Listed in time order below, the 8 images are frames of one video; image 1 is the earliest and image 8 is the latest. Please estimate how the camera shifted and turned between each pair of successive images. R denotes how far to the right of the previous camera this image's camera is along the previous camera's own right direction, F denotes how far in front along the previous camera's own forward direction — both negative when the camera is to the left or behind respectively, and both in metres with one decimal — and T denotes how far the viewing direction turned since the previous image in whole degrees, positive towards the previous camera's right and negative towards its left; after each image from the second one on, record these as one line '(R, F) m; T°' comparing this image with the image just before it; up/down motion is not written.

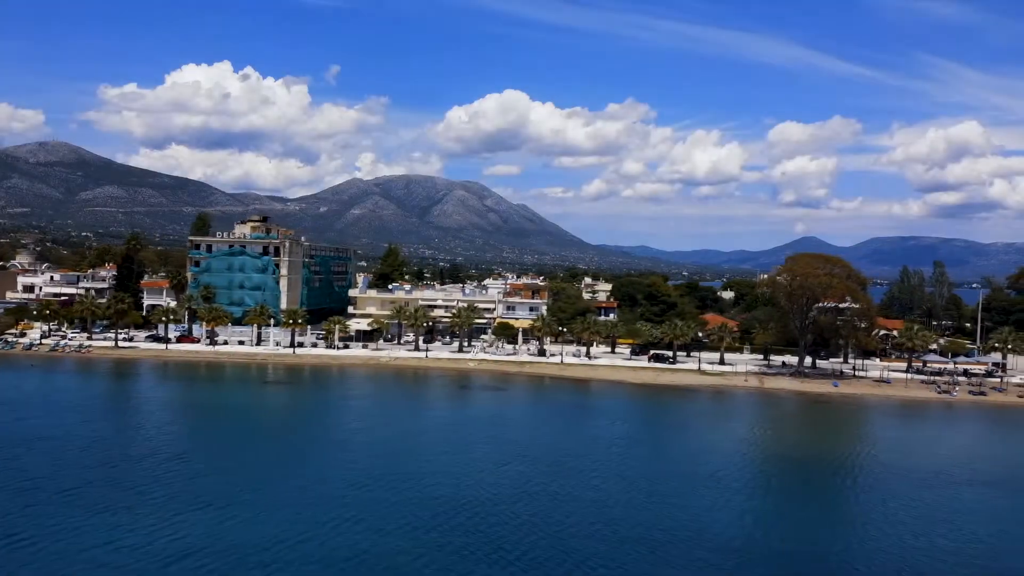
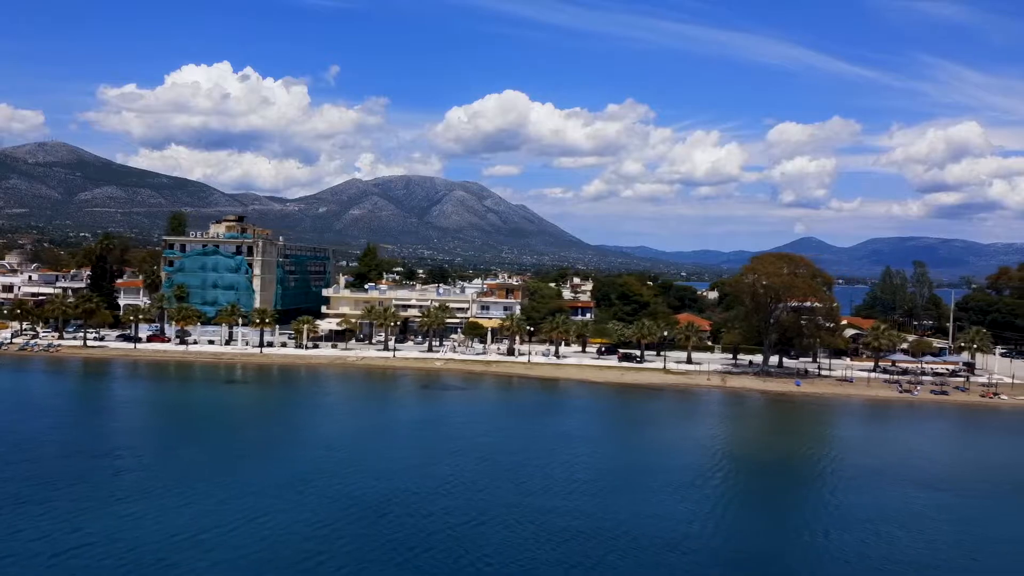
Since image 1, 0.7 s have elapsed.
(+1.6, +0.1) m; 0°
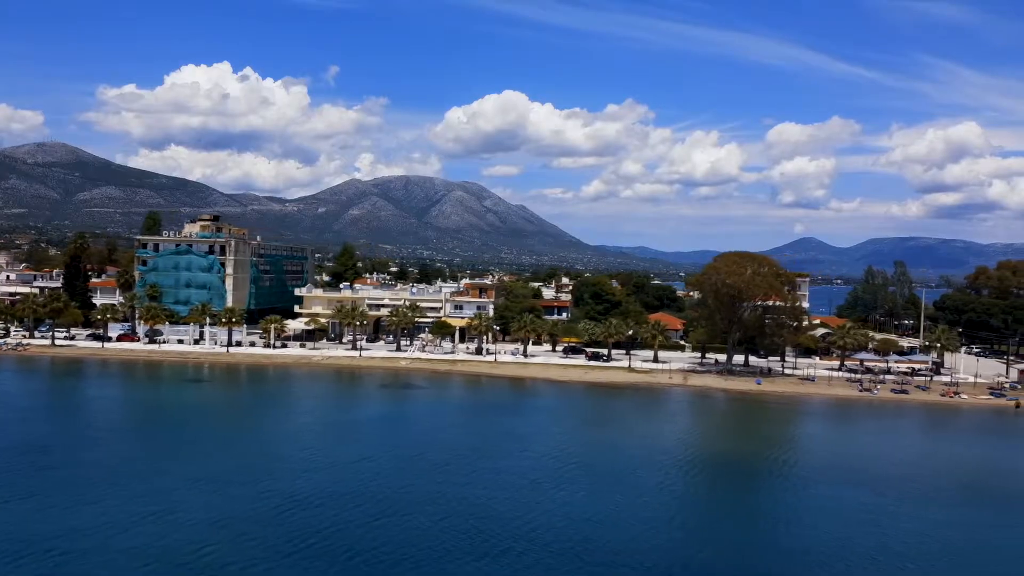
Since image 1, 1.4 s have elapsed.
(+1.6, 0.0) m; 0°
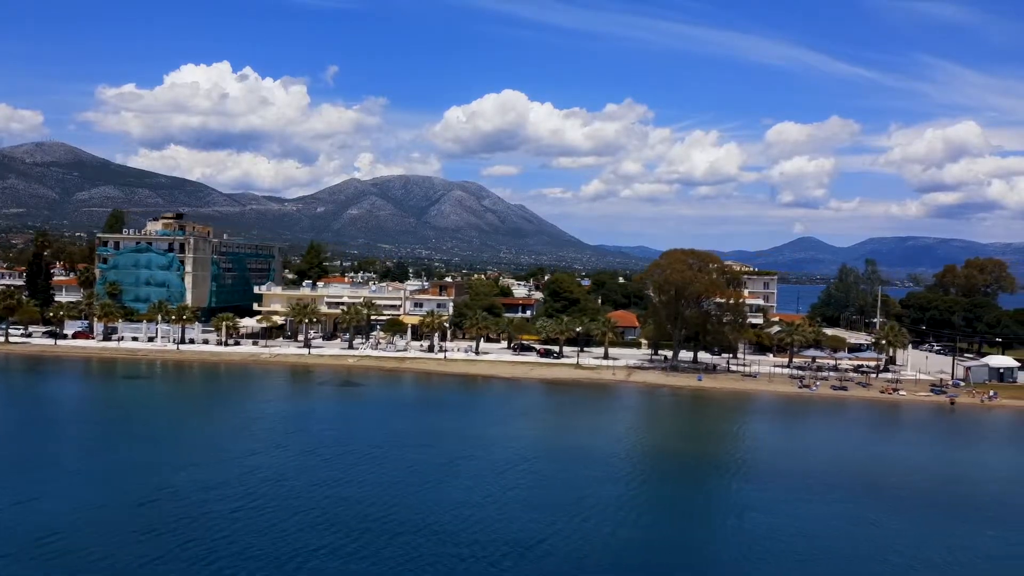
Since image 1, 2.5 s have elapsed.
(+2.4, 0.0) m; 0°
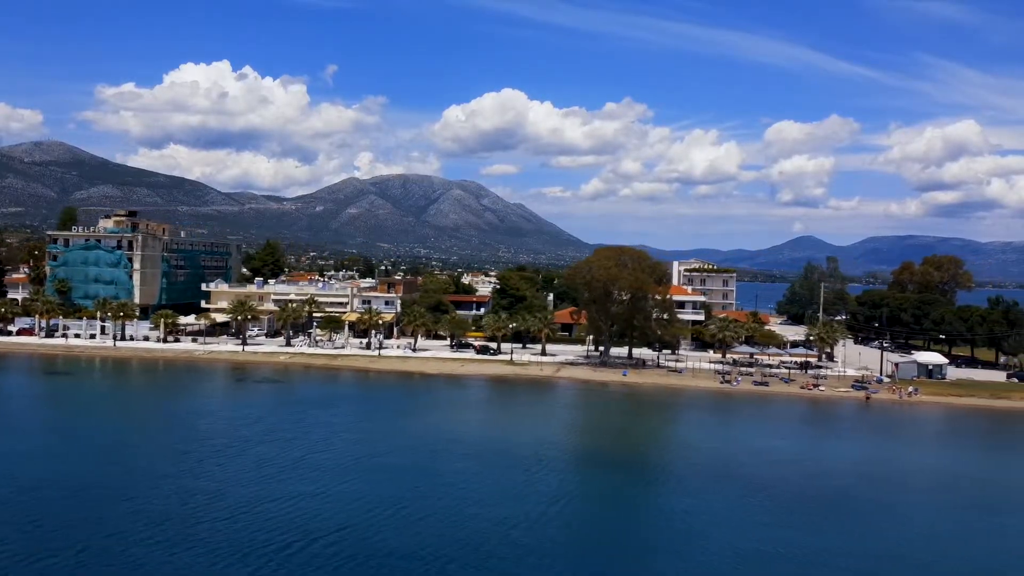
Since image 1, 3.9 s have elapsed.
(+3.1, -0.1) m; 0°
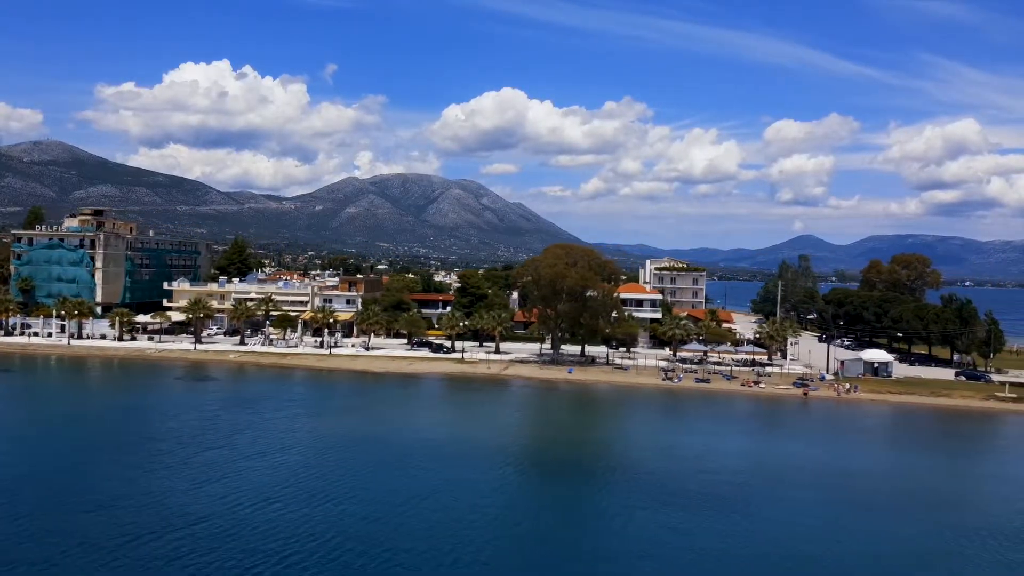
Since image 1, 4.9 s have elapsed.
(+2.3, -0.2) m; 0°
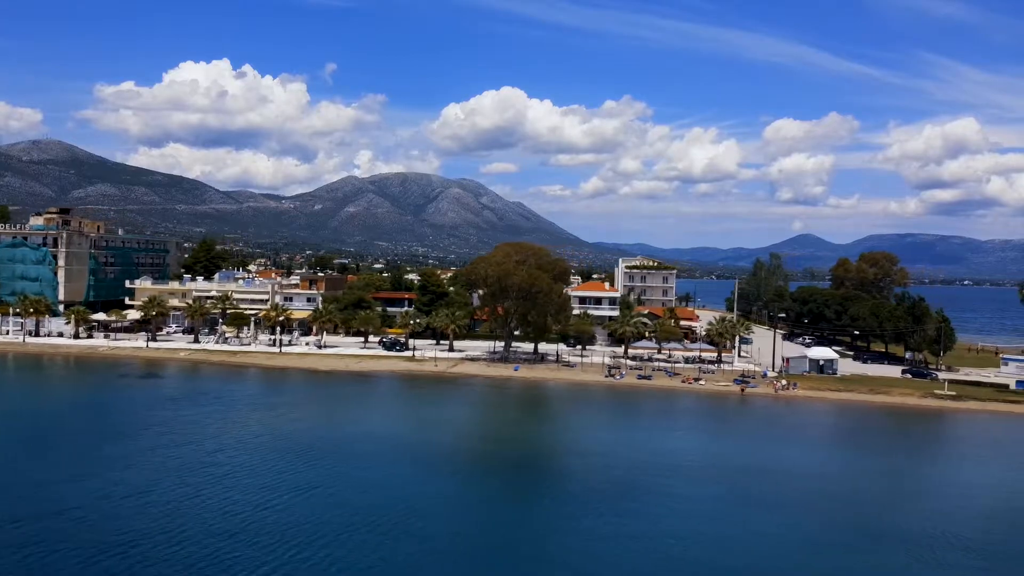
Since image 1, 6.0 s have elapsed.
(+2.3, -0.2) m; 0°
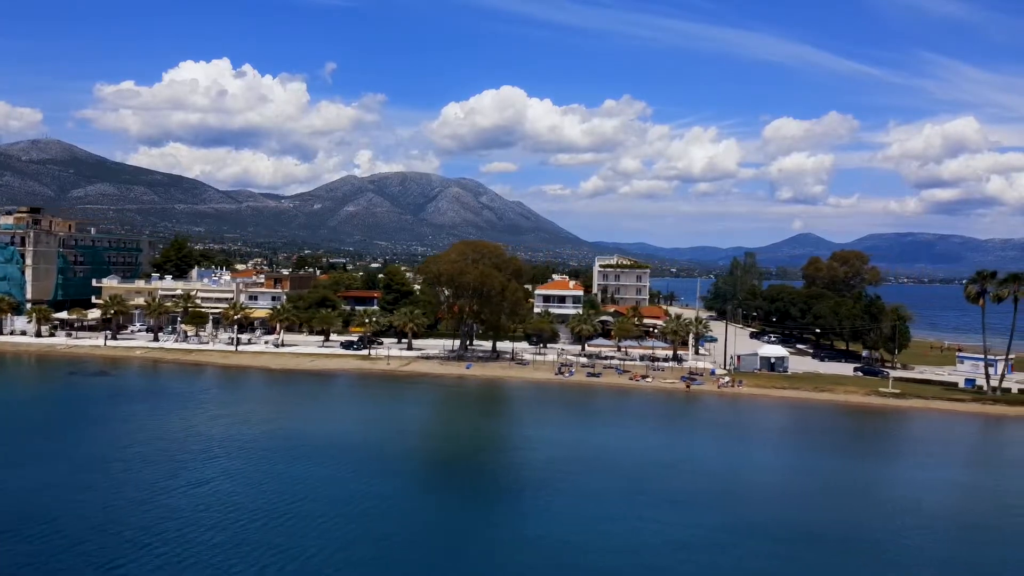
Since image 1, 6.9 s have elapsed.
(+2.1, -0.3) m; 0°
